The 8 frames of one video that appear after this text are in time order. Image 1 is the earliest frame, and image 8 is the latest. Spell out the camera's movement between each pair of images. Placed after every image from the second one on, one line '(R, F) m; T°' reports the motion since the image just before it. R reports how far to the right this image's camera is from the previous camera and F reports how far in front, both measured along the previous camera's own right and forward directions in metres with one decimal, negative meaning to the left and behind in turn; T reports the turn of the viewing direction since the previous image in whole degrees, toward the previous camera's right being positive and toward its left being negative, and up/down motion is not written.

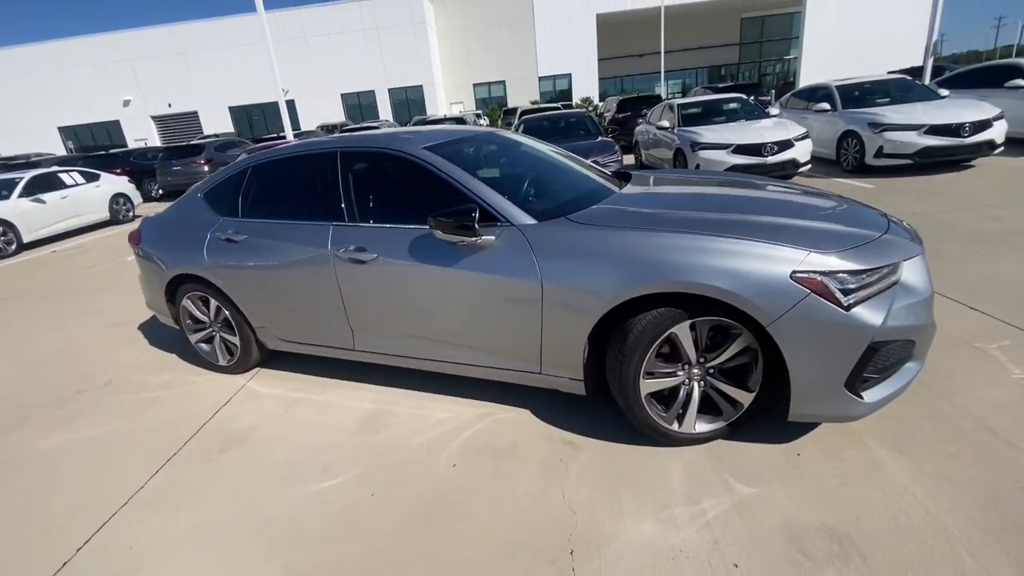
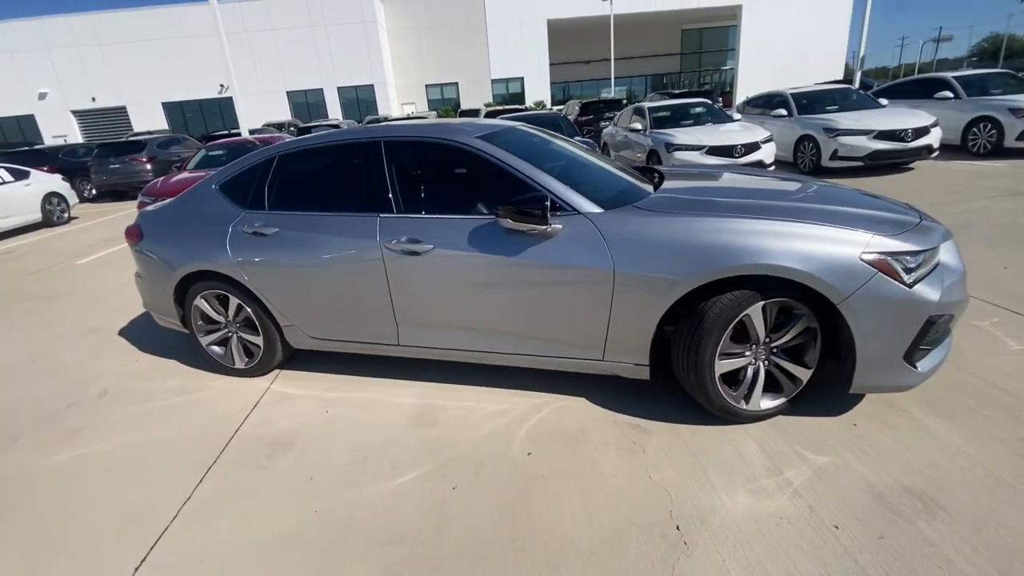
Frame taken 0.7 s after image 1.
(-0.6, 0.0) m; +6°
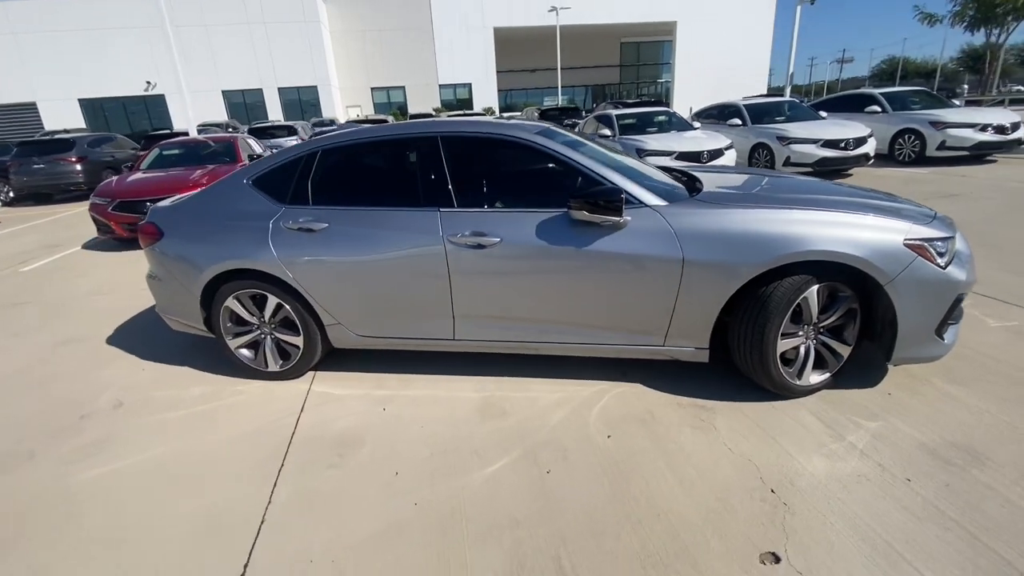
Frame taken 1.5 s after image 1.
(-0.7, 0.0) m; +7°
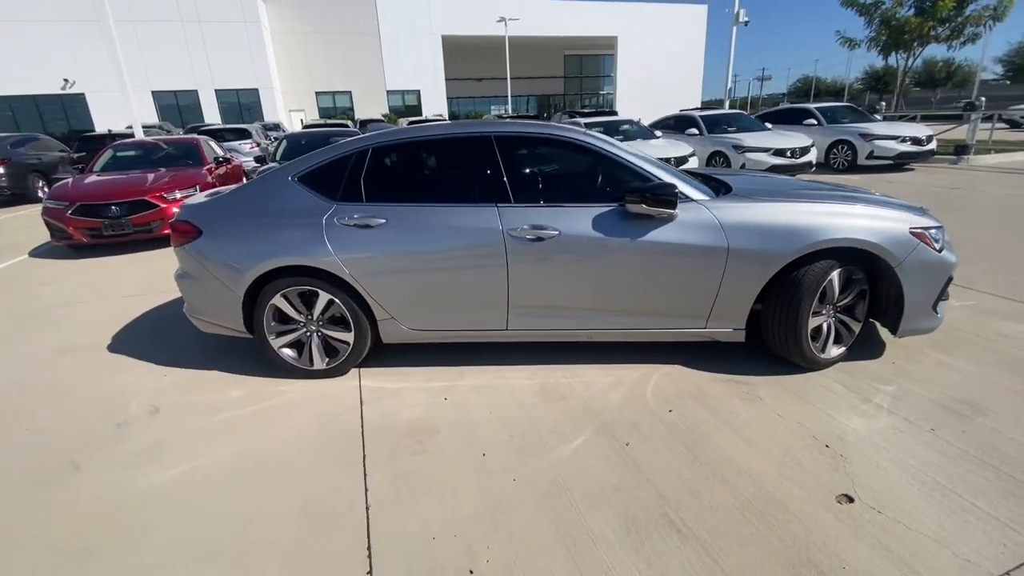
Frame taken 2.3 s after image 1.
(-0.7, -0.1) m; +7°
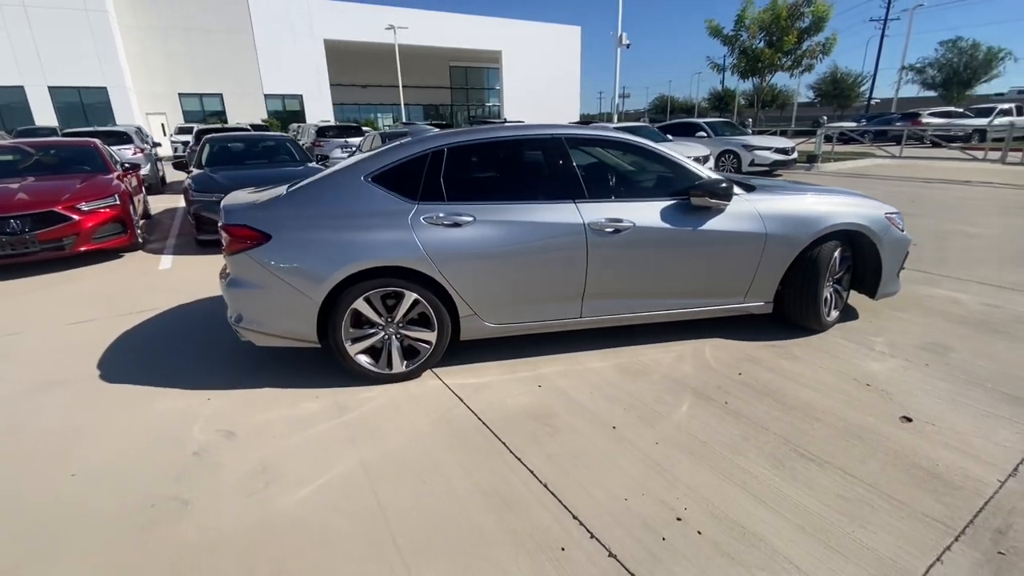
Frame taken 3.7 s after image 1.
(-1.2, 0.0) m; +14°
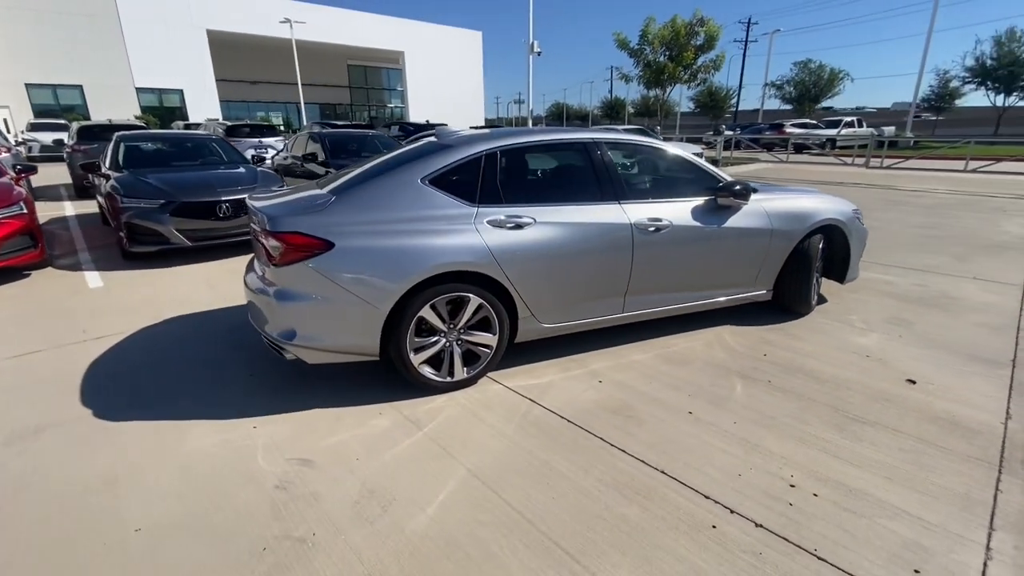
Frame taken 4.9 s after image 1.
(-1.0, +0.1) m; +12°
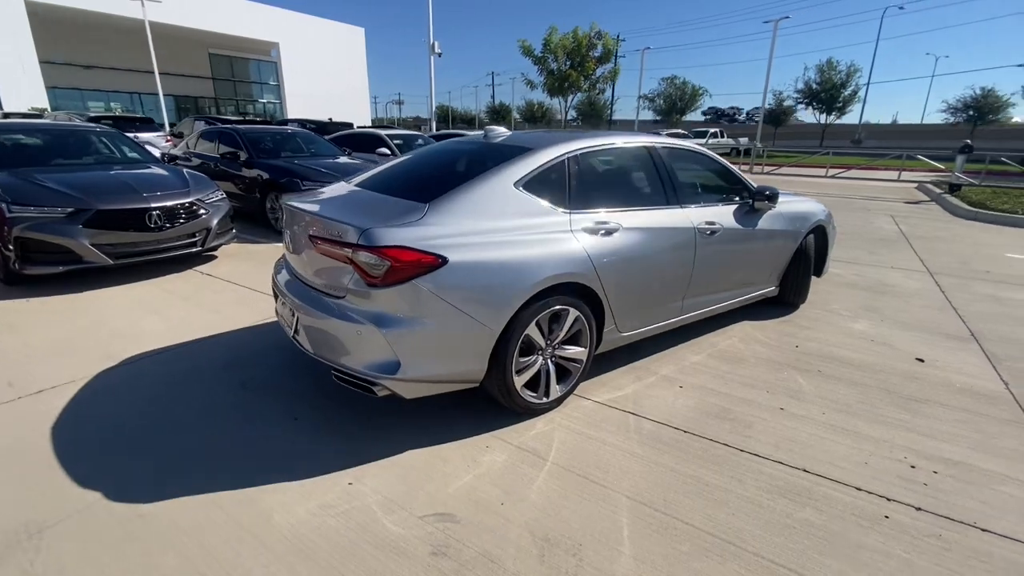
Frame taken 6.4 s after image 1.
(-1.2, +0.3) m; +14°
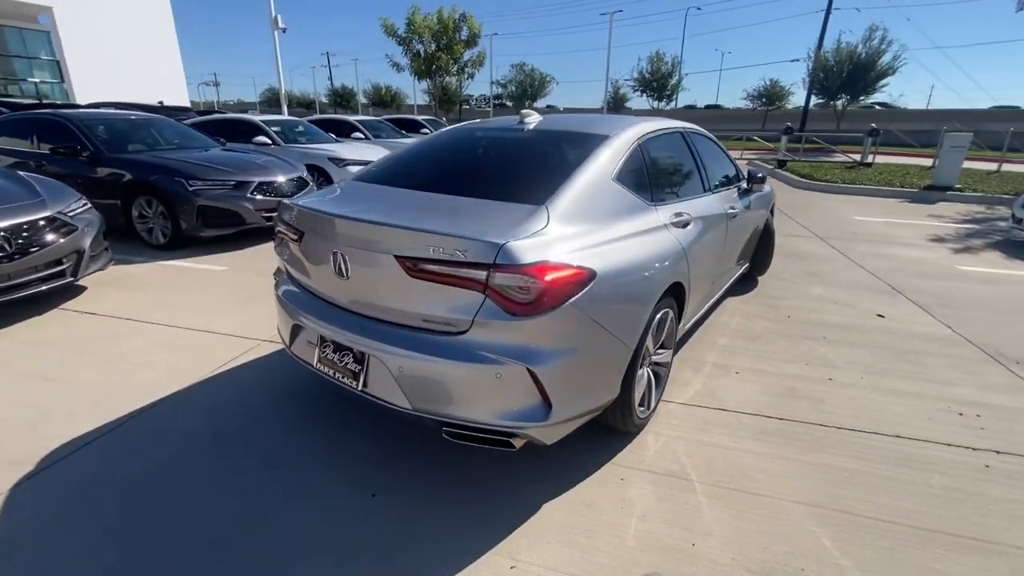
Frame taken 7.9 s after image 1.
(-1.1, +0.5) m; +17°
